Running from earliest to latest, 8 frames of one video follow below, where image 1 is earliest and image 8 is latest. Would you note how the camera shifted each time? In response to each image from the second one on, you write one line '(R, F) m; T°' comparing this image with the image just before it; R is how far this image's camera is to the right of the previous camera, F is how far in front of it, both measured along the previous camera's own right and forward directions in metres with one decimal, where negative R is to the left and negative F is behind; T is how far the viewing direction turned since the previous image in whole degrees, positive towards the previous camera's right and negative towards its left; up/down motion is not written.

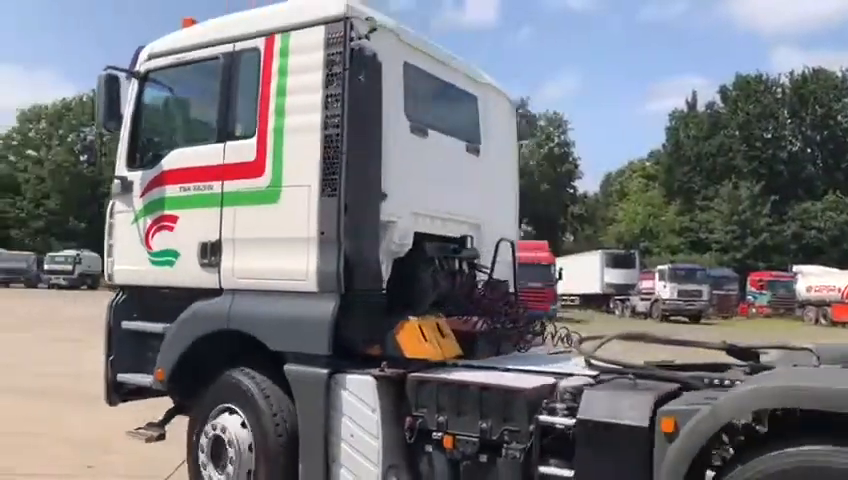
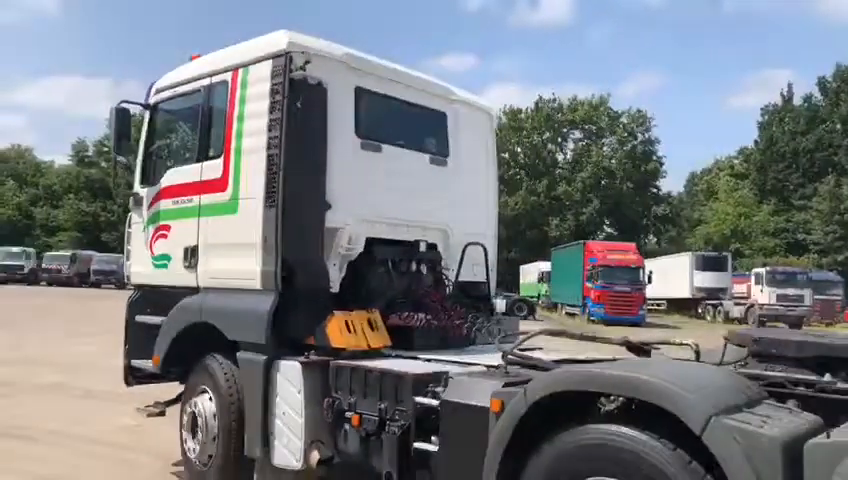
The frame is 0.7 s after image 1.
(+0.3, +1.0) m; -6°
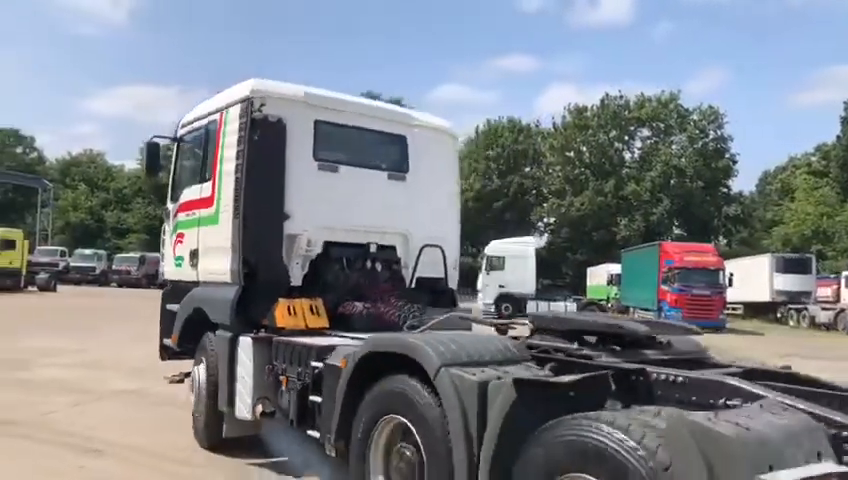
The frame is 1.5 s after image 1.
(-0.5, +0.9) m; -4°
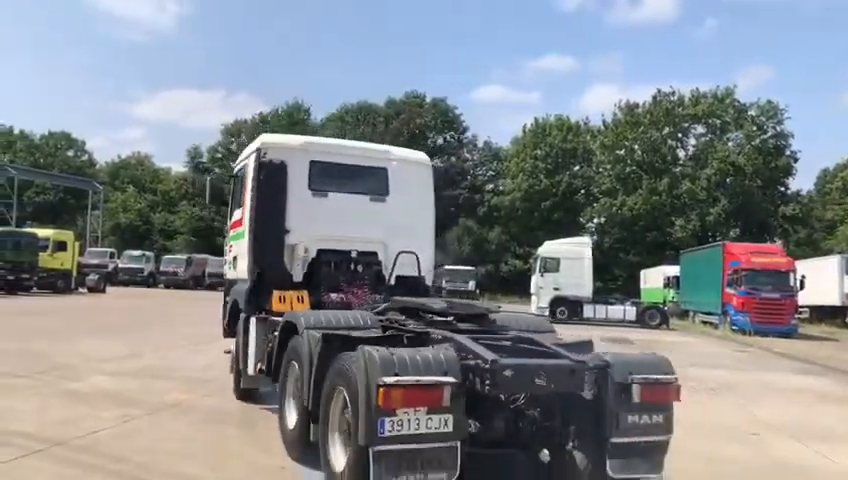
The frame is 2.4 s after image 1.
(-0.5, +1.1) m; -3°
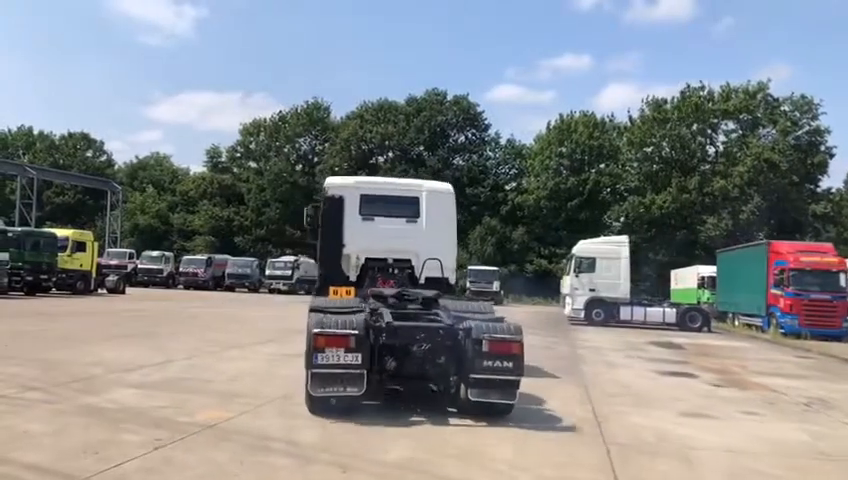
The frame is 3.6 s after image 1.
(-0.7, +1.3) m; -1°
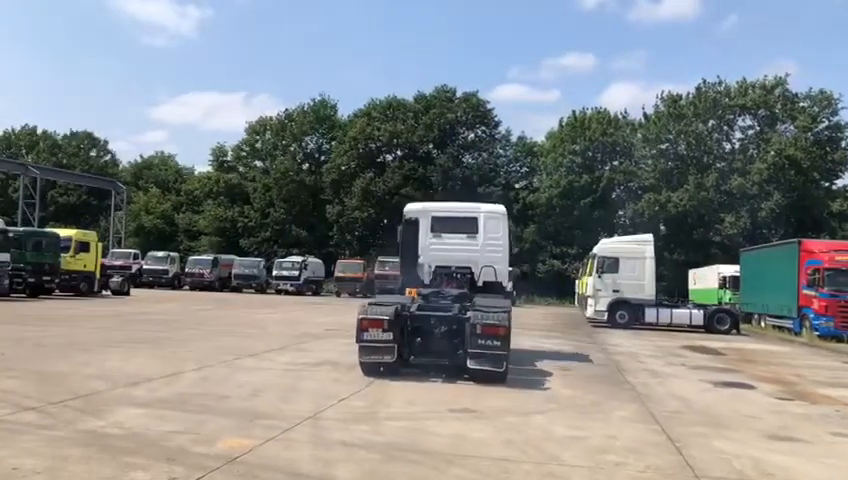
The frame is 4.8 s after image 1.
(-0.6, +1.3) m; 0°
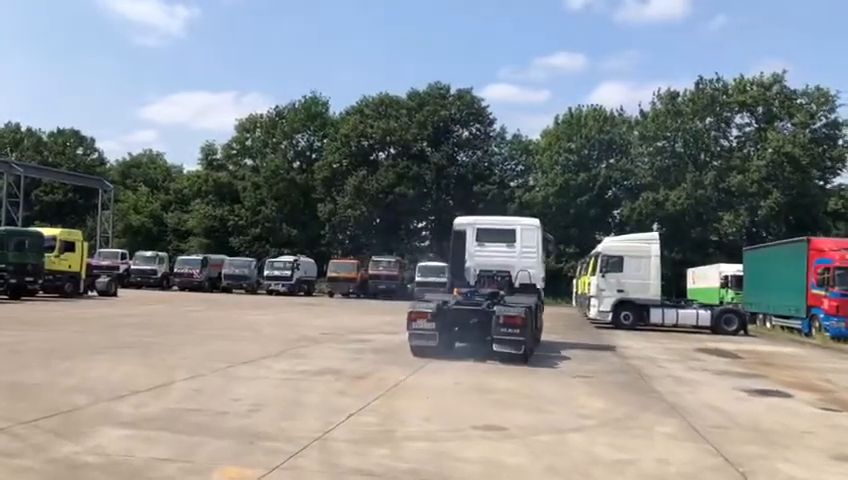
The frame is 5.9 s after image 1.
(-0.4, +1.1) m; +1°
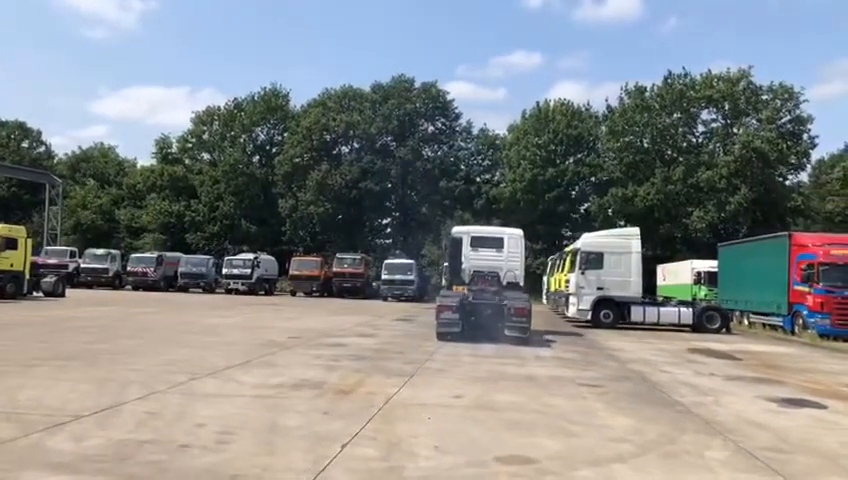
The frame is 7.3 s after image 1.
(-0.5, +1.7) m; +3°
